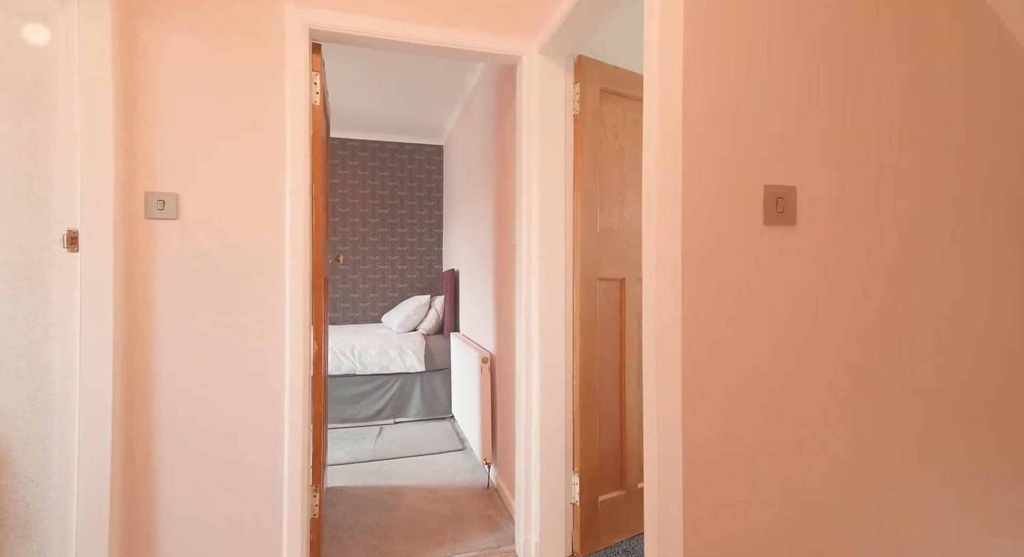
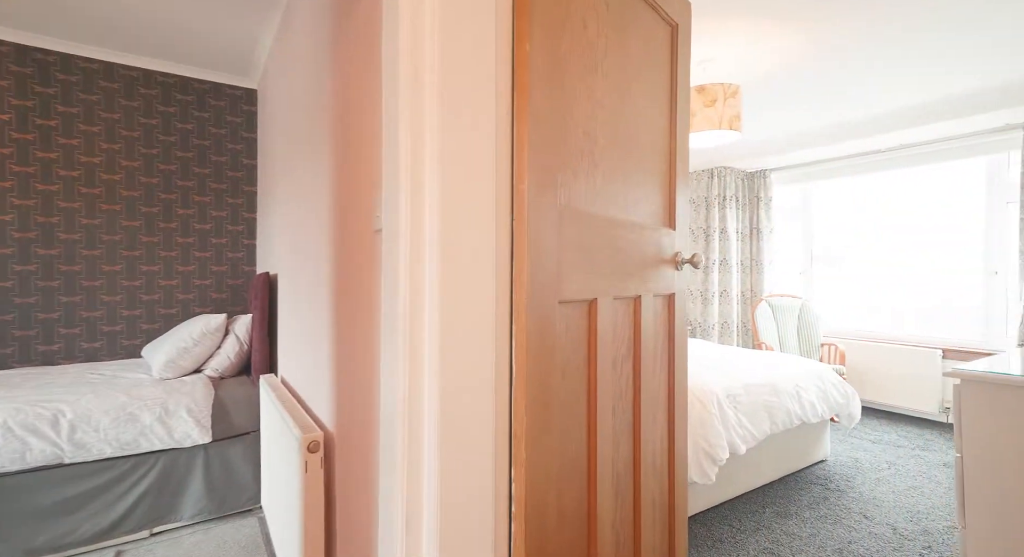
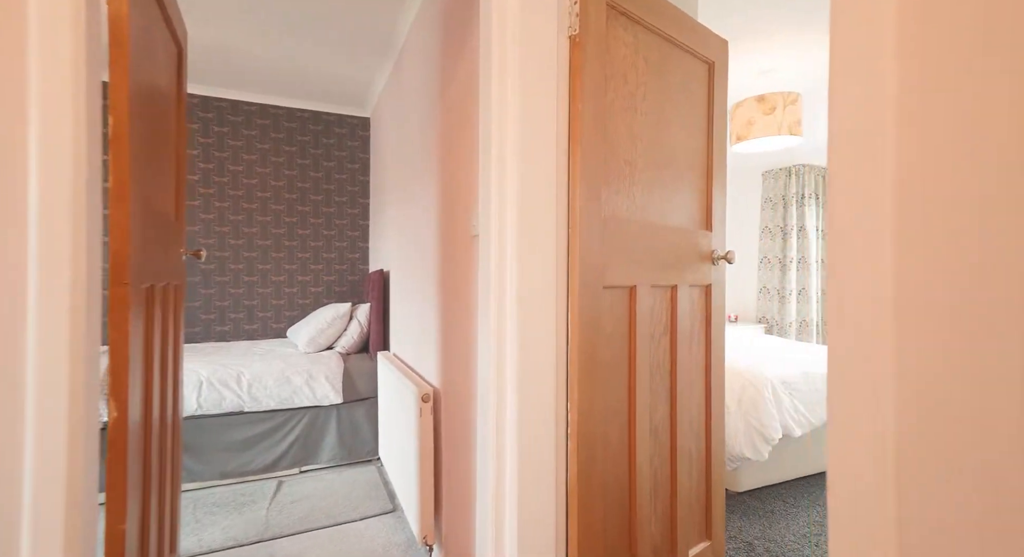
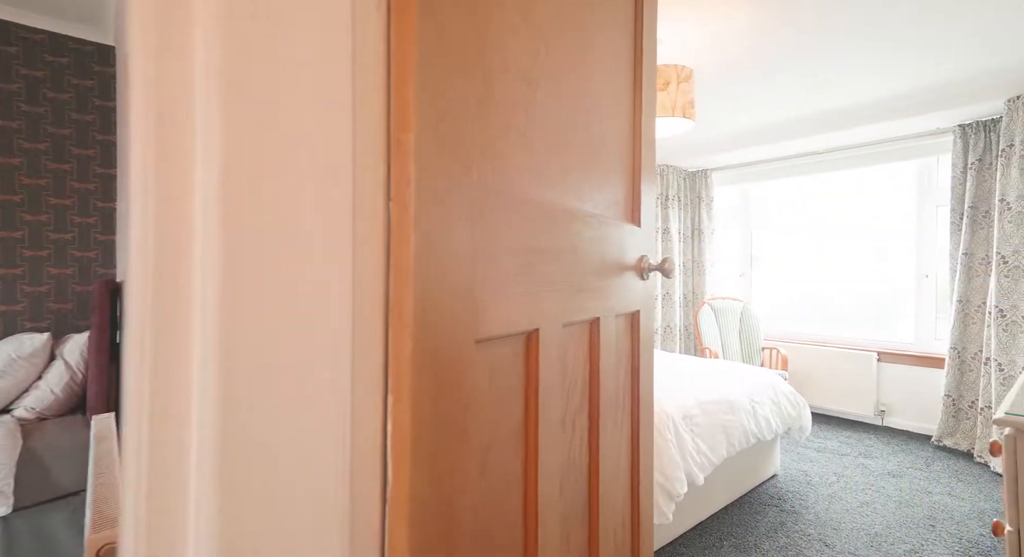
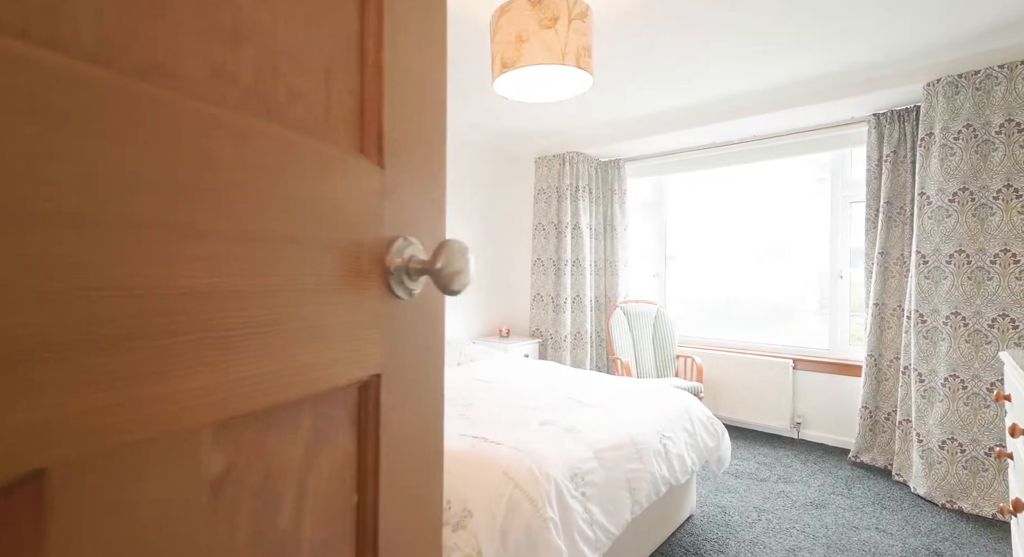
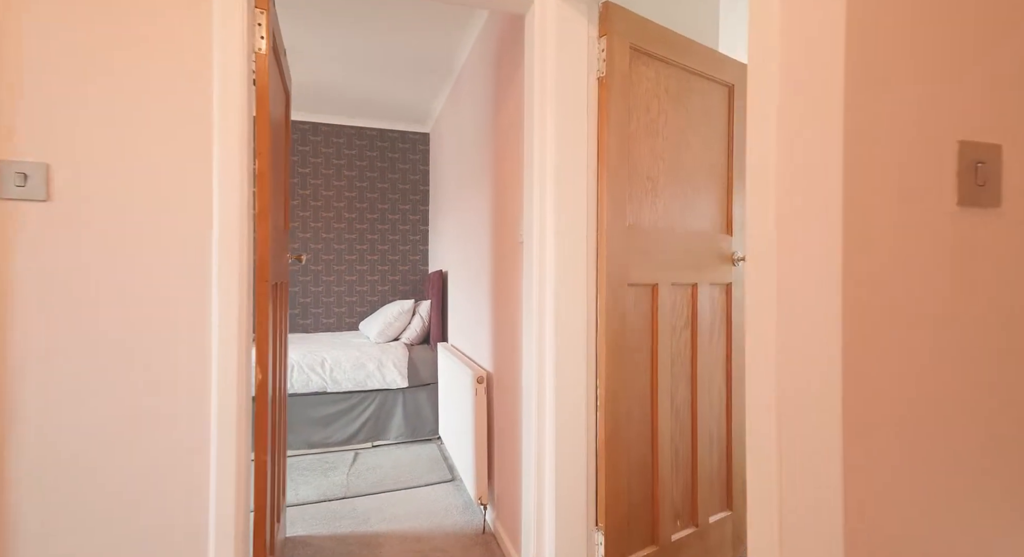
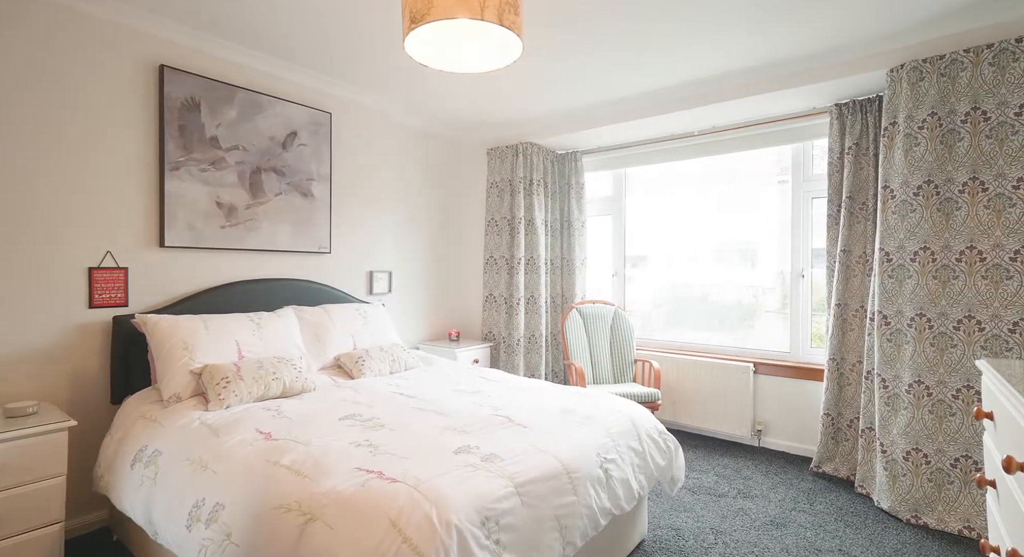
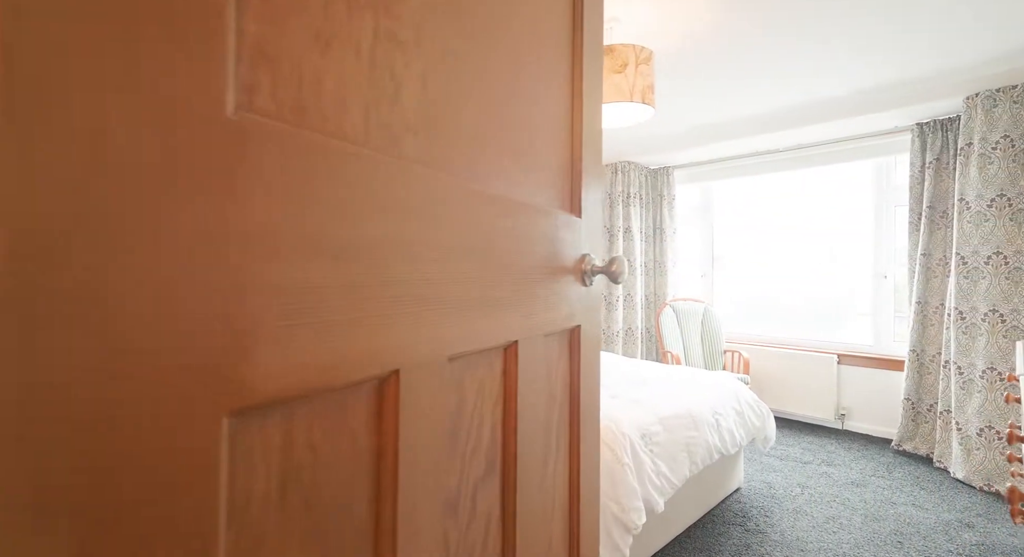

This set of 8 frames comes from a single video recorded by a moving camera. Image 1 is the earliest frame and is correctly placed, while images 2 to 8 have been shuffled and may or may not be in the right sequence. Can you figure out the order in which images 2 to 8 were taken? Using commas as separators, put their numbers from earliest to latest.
6, 3, 2, 4, 8, 5, 7
